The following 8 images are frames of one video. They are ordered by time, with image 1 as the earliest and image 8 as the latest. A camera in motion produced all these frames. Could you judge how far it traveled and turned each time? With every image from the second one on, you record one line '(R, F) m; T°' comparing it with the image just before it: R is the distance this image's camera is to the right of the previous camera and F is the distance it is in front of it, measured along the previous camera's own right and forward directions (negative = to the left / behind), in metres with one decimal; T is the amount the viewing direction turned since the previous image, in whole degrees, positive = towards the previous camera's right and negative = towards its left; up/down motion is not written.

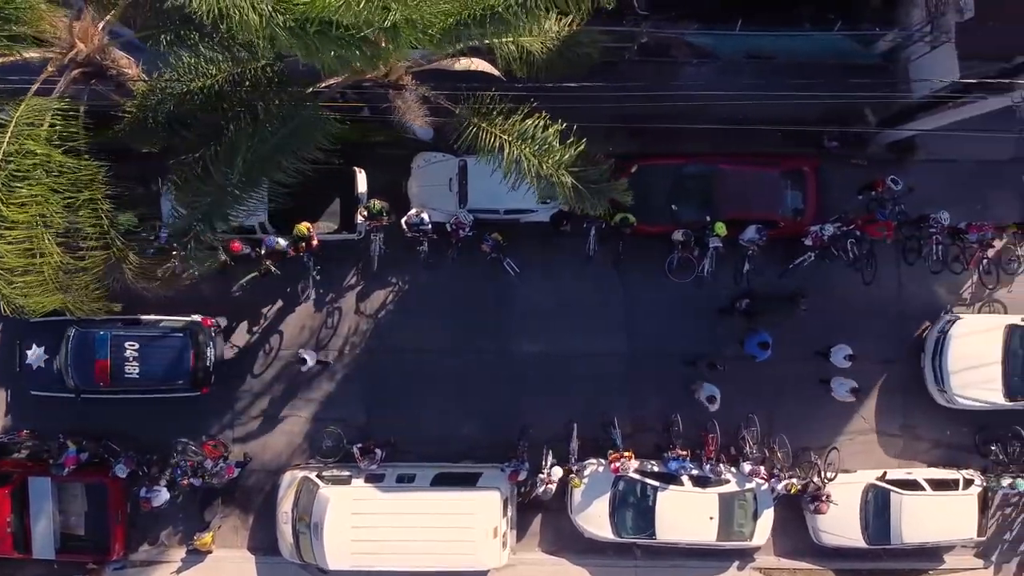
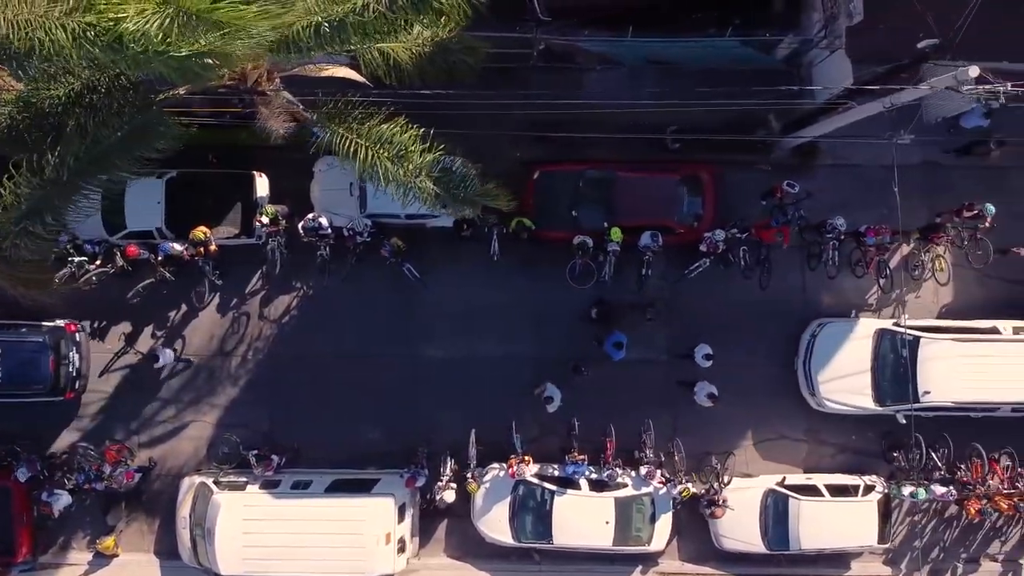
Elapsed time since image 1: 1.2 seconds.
(+1.3, 0.0) m; -1°
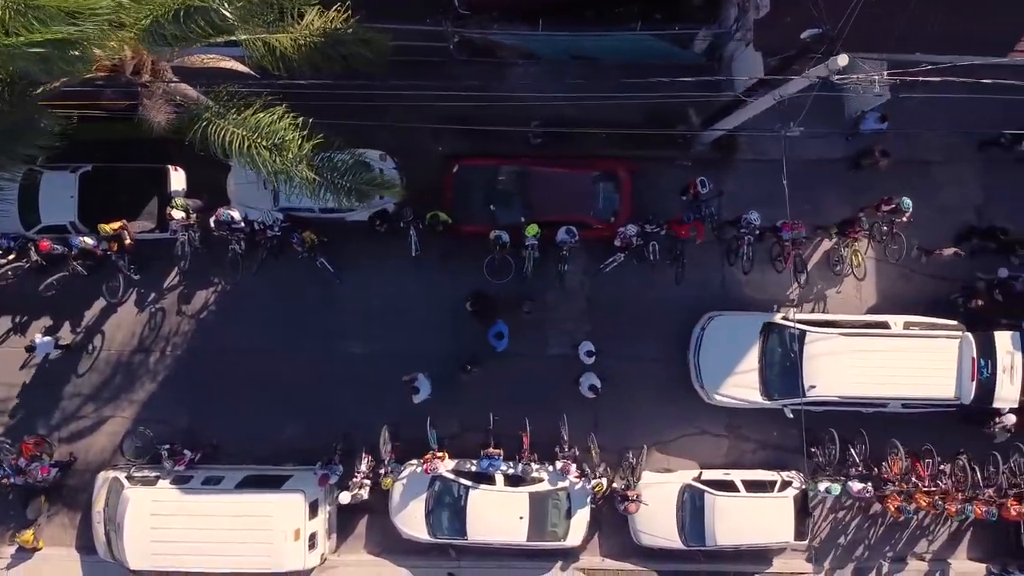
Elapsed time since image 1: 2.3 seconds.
(+1.1, +0.1) m; -1°
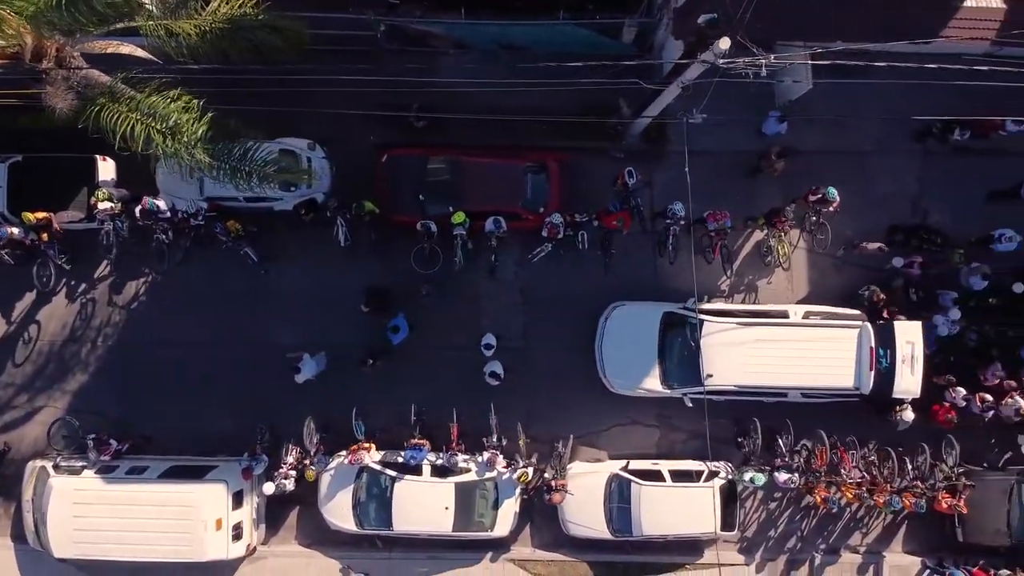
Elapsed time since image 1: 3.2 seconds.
(+1.0, 0.0) m; -1°
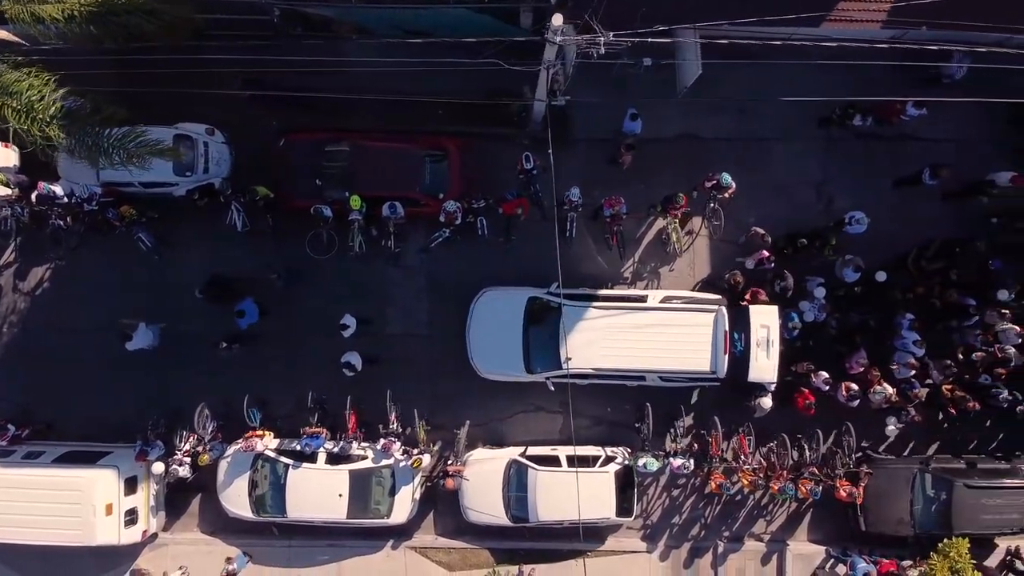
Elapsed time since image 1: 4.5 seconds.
(+1.3, +0.1) m; -1°
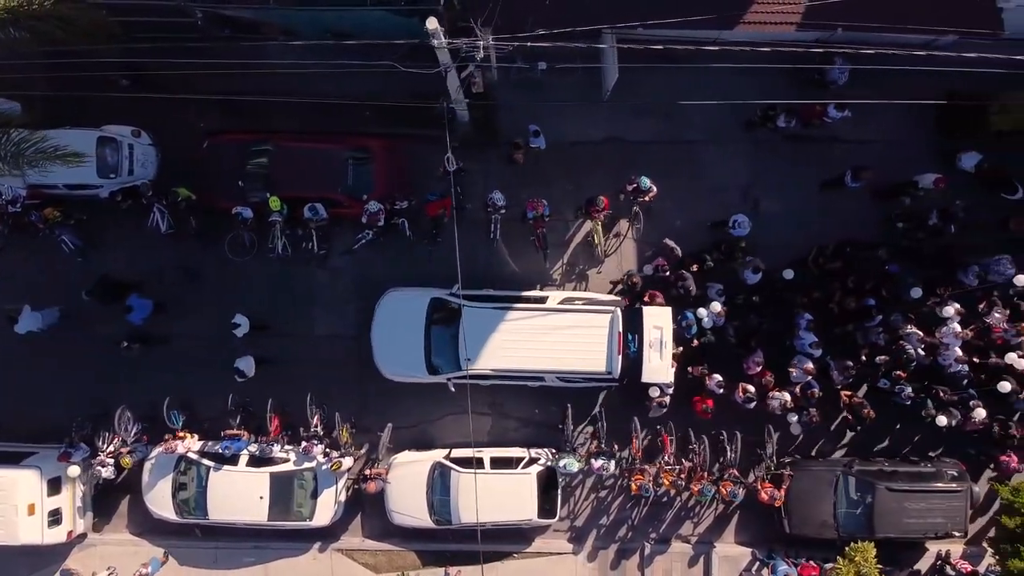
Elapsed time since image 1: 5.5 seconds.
(+0.9, 0.0) m; 0°
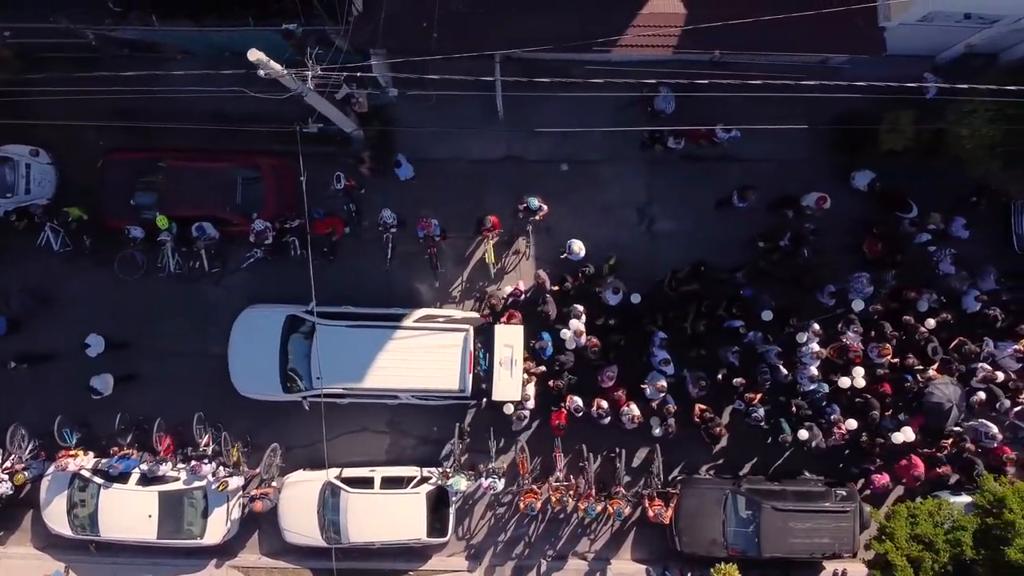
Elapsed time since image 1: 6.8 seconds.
(+1.4, 0.0) m; -1°
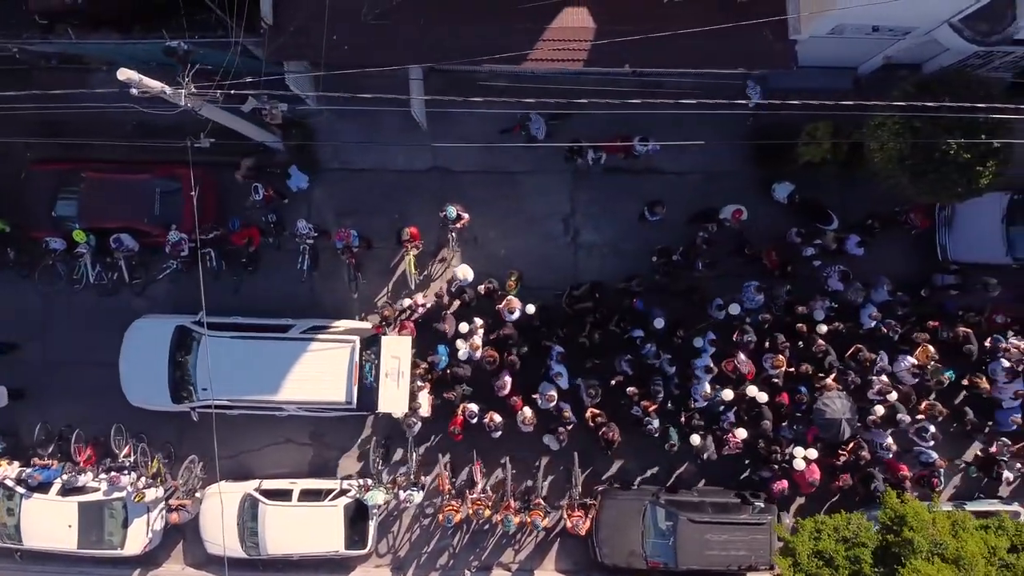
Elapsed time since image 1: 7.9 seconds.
(+1.1, 0.0) m; -1°
